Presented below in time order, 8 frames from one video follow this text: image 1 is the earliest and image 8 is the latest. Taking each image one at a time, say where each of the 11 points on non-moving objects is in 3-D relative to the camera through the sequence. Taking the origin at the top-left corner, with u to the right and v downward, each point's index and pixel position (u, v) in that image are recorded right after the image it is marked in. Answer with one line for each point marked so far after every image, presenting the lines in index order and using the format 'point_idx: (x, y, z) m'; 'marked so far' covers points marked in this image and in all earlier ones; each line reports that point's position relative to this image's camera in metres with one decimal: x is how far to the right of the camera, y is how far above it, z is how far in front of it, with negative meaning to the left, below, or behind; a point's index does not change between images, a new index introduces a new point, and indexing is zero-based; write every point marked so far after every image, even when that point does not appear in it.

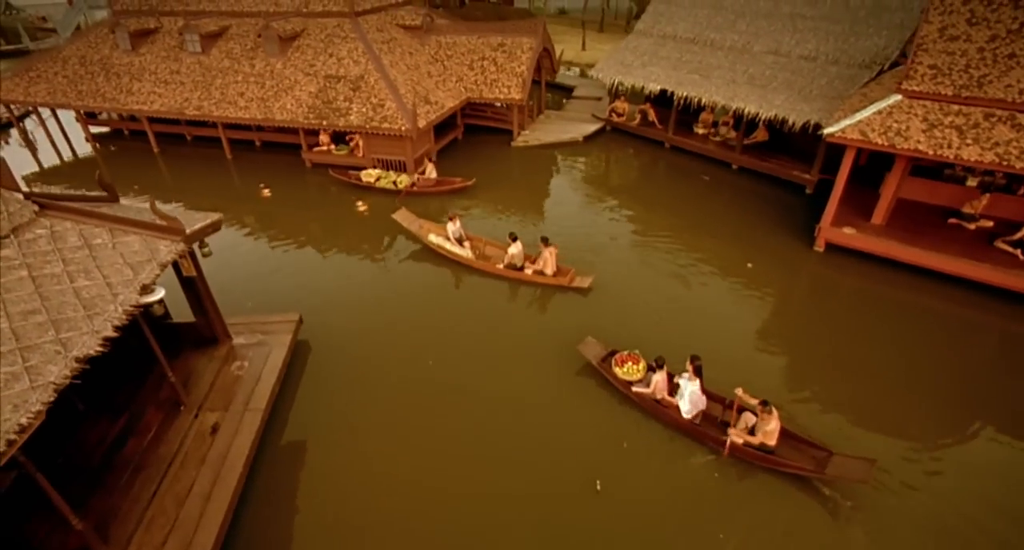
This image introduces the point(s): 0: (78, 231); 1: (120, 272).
0: (-6.3, +0.6, +7.8) m
1: (-5.3, 0.0, +7.4) m
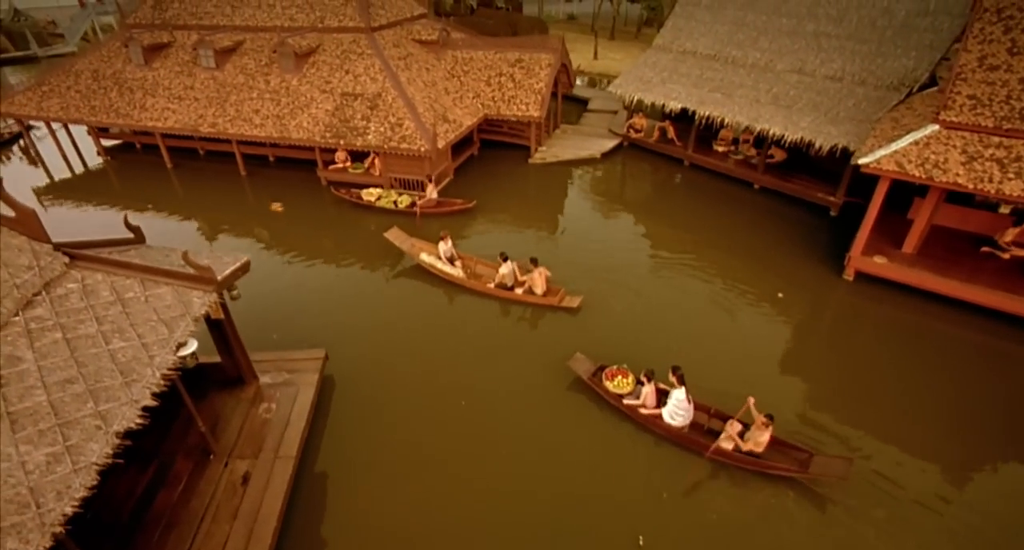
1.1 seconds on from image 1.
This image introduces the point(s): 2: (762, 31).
0: (-5.6, -0.1, +7.6) m
1: (-4.7, -0.8, +7.2) m
2: (+9.1, +8.9, +19.7) m
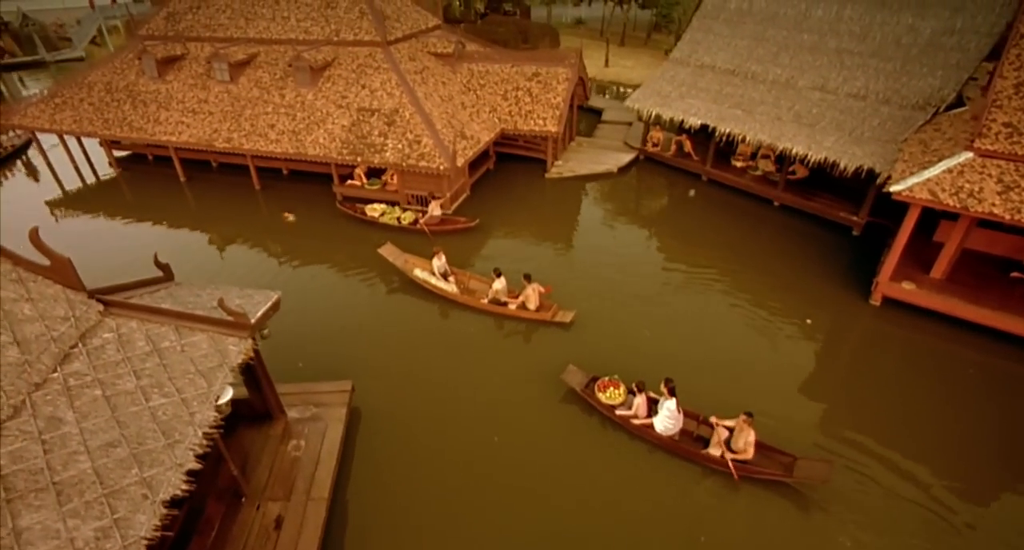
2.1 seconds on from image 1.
0: (-5.1, -0.8, +7.5) m
1: (-4.1, -1.4, +7.0) m
2: (+9.7, +8.2, +19.5) m
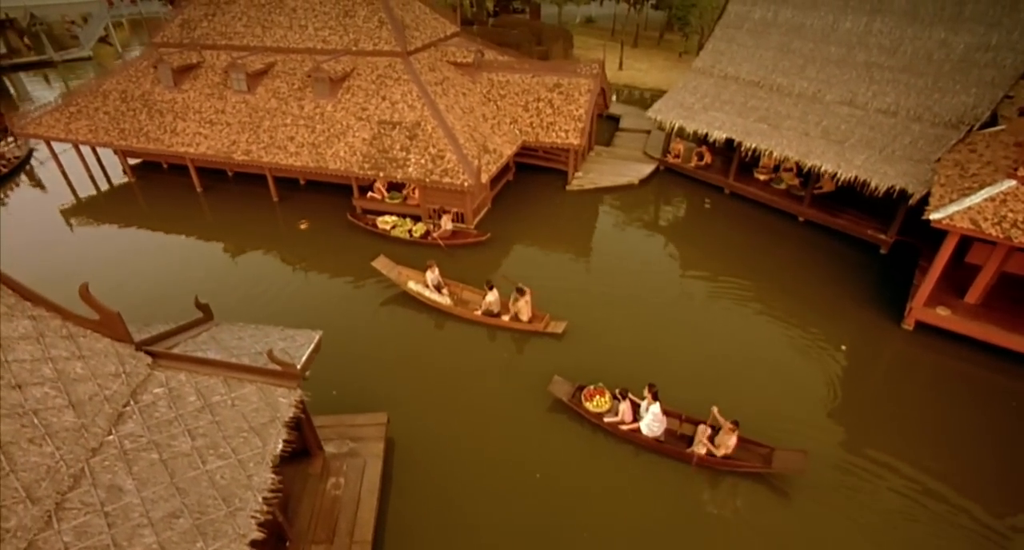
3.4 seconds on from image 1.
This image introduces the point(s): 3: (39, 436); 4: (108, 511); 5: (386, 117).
0: (-4.3, -1.5, +7.3) m
1: (-3.4, -2.1, +6.9) m
2: (+10.5, +7.7, +19.2) m
3: (-5.2, -1.8, +6.0) m
4: (-4.3, -2.5, +5.8) m
5: (-4.4, +5.6, +19.0) m
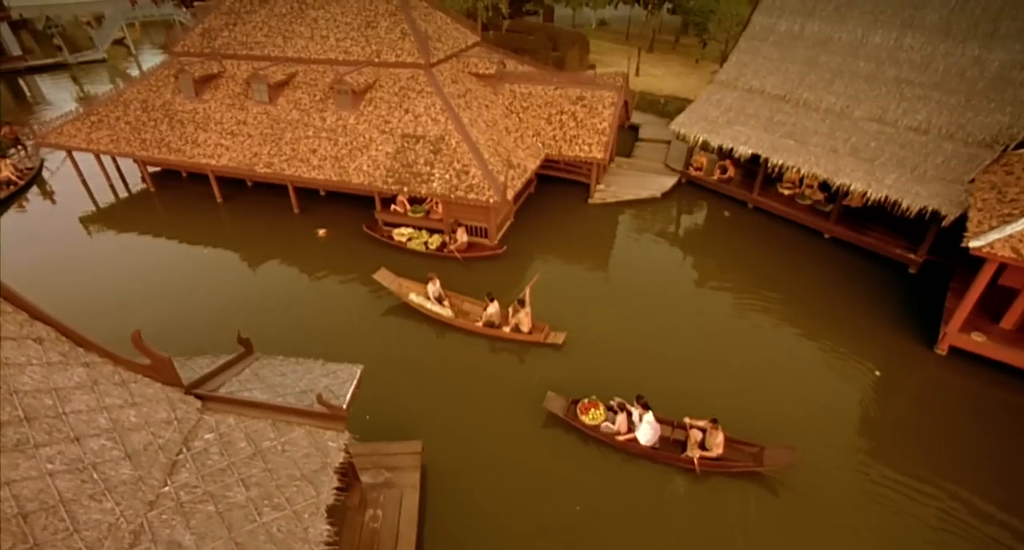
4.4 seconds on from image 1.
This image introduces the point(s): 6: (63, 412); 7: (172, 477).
0: (-3.6, -2.1, +7.3) m
1: (-2.7, -2.7, +6.8) m
2: (+11.3, +7.1, +19.0) m
3: (-4.5, -2.4, +5.9) m
4: (-3.6, -3.1, +5.7) m
5: (-3.6, +5.1, +18.9) m
6: (-5.1, -1.6, +6.2) m
7: (-4.0, -2.4, +6.5) m
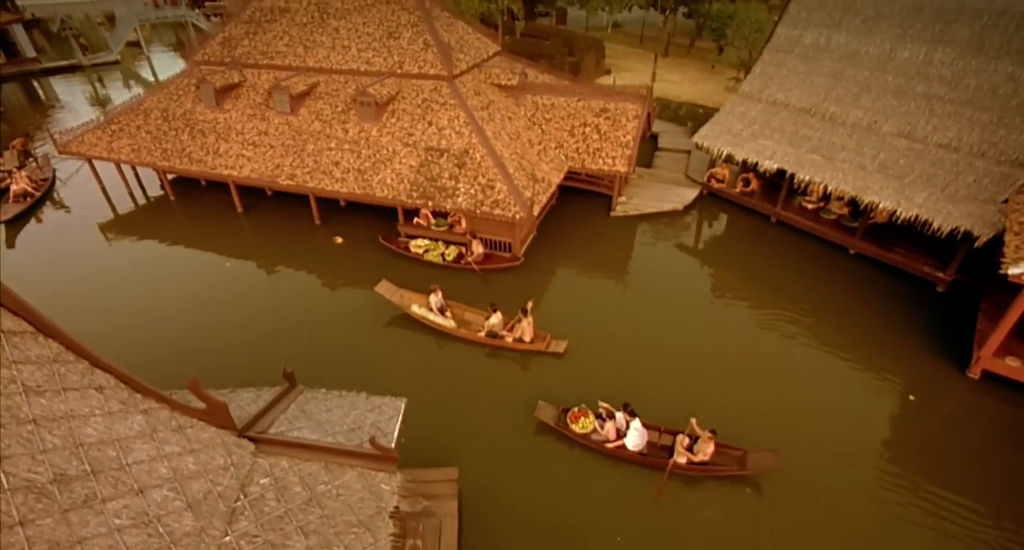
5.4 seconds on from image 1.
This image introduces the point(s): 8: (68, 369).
0: (-2.9, -2.6, +7.3) m
1: (-1.9, -3.3, +6.8) m
2: (+12.2, +6.5, +18.8) m
3: (-3.8, -2.9, +5.9) m
4: (-2.9, -3.7, +5.7) m
5: (-2.7, +4.6, +18.9) m
6: (-4.4, -2.1, +6.1) m
7: (-3.3, -3.0, +6.5) m
8: (-5.0, -1.1, +6.1) m
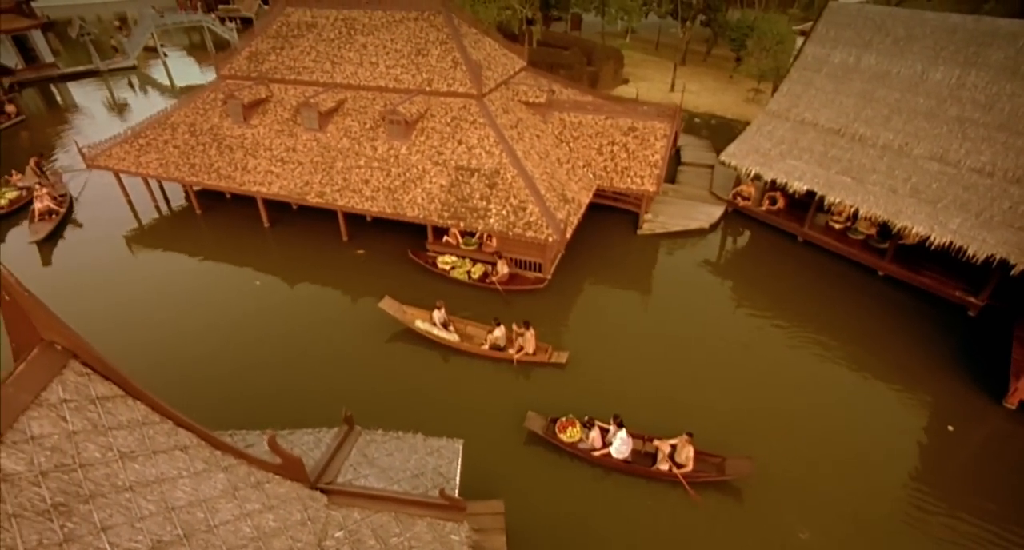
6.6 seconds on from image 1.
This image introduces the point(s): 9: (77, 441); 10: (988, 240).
0: (-1.9, -3.4, +7.4) m
1: (-1.0, -4.0, +6.9) m
2: (+13.2, +5.7, +18.8) m
3: (-2.9, -3.7, +6.0) m
4: (-2.0, -4.4, +5.8) m
5: (-1.7, +3.9, +18.9) m
6: (-3.4, -2.9, +6.2) m
7: (-2.4, -3.7, +6.6) m
8: (-4.1, -1.8, +6.2) m
9: (-4.5, -1.7, +5.6) m
10: (+13.7, +1.0, +15.7) m
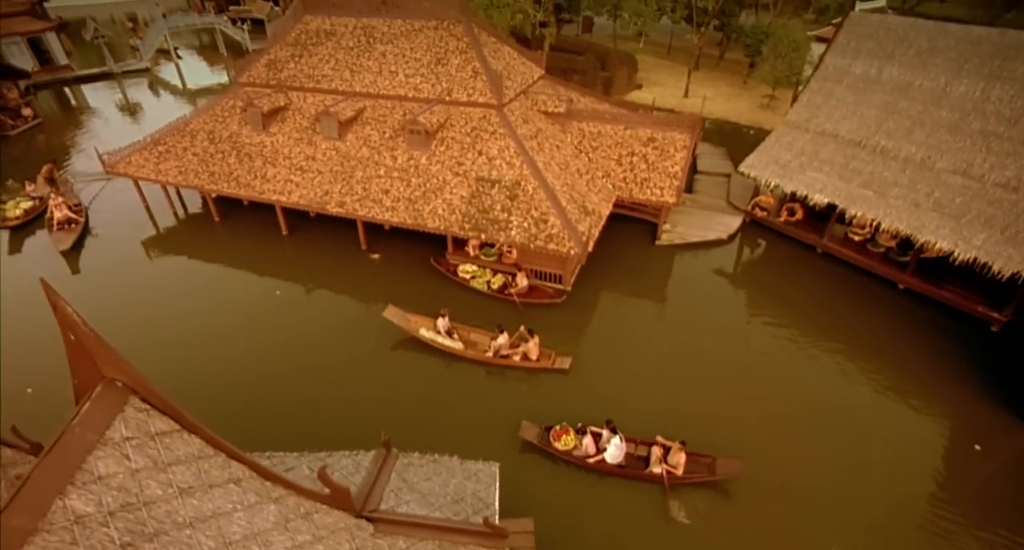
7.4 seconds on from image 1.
0: (-1.3, -3.8, +7.4) m
1: (-0.4, -4.5, +7.0) m
2: (+14.0, +5.3, +18.7) m
3: (-2.3, -4.1, +6.1) m
4: (-1.4, -4.9, +5.9) m
5: (-1.0, +3.5, +18.9) m
6: (-2.8, -3.3, +6.3) m
7: (-1.8, -4.1, +6.6) m
8: (-3.5, -2.2, +6.3) m
9: (-3.9, -2.1, +5.7) m
10: (+14.4, +0.5, +15.7) m
